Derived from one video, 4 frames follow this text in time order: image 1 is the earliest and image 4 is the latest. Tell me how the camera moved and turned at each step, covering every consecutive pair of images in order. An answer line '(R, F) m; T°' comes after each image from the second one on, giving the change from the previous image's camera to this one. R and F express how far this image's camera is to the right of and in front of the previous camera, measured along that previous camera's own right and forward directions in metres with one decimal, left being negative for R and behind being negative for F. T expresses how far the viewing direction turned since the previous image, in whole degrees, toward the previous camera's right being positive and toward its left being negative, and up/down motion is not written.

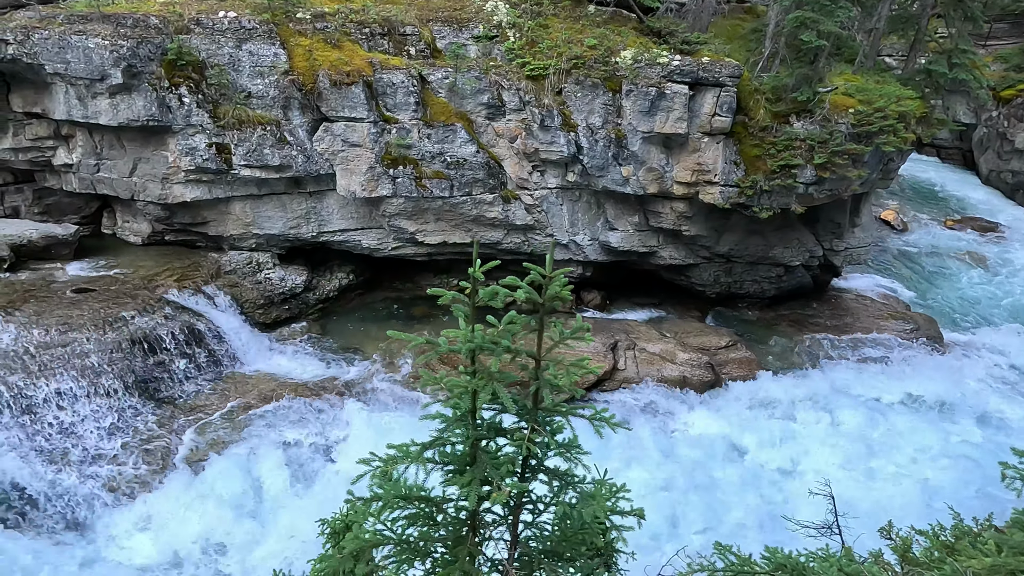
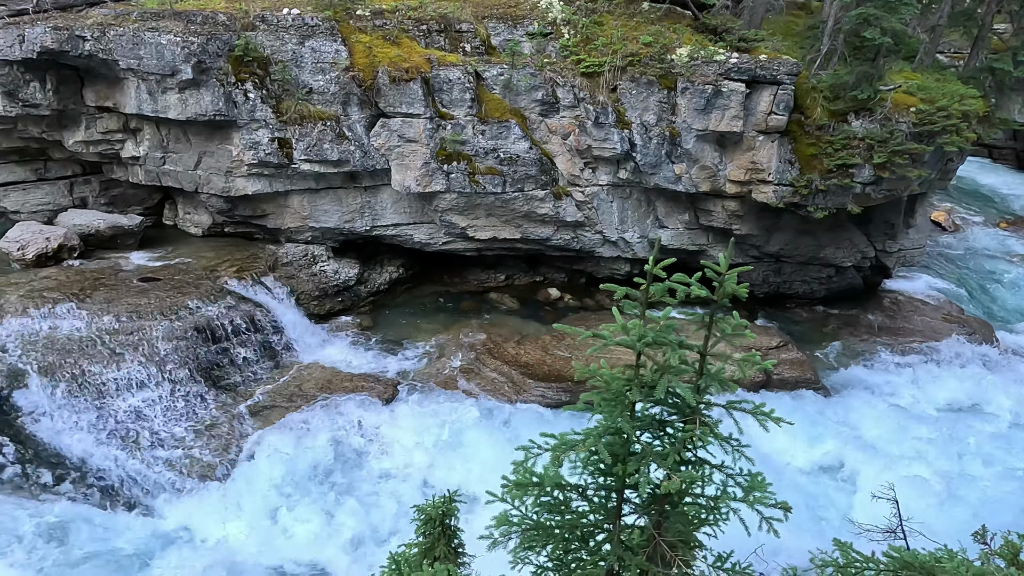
(-0.5, -0.1) m; -2°
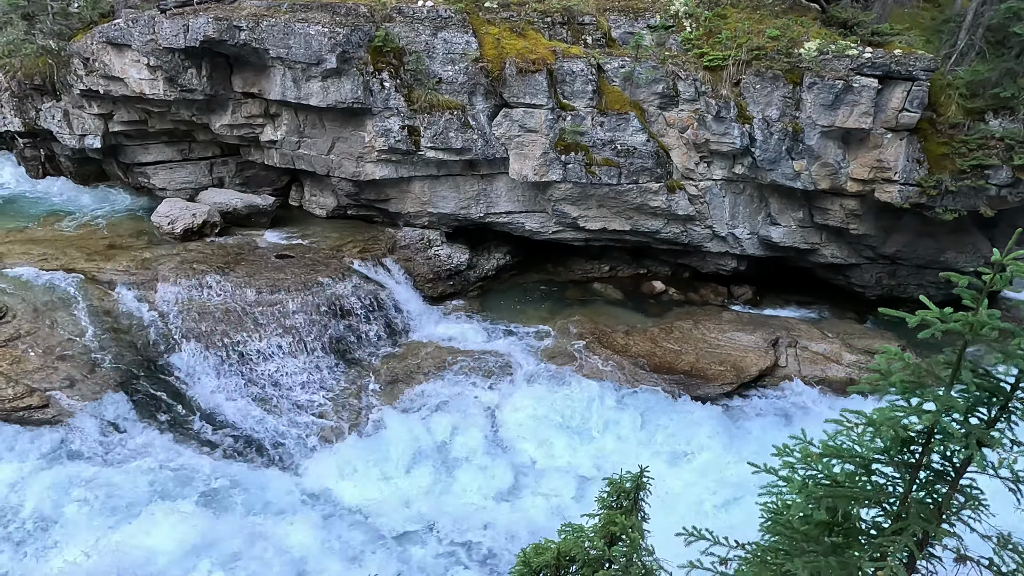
(-1.0, -0.3) m; -5°
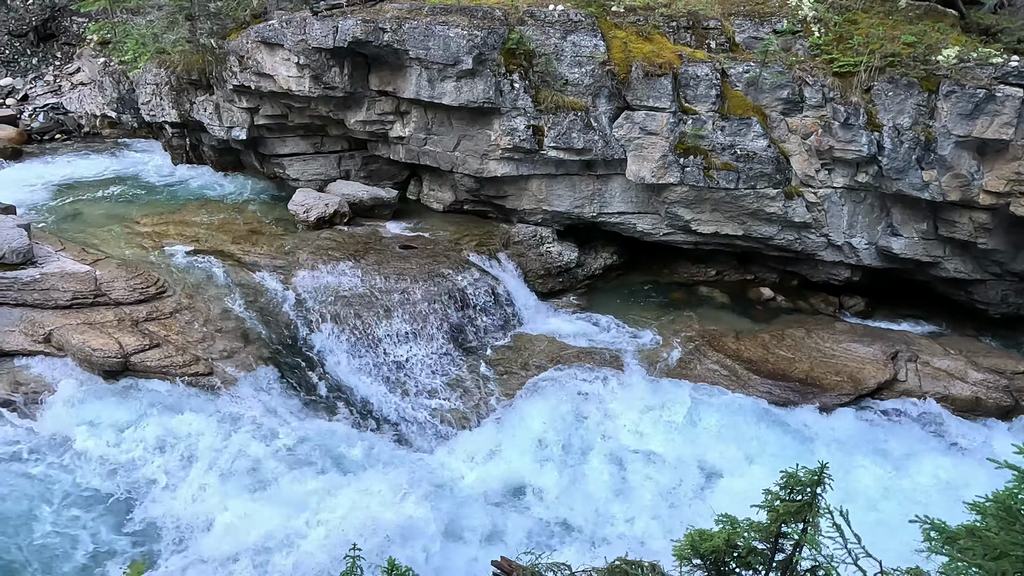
(-0.9, -0.4) m; -6°
